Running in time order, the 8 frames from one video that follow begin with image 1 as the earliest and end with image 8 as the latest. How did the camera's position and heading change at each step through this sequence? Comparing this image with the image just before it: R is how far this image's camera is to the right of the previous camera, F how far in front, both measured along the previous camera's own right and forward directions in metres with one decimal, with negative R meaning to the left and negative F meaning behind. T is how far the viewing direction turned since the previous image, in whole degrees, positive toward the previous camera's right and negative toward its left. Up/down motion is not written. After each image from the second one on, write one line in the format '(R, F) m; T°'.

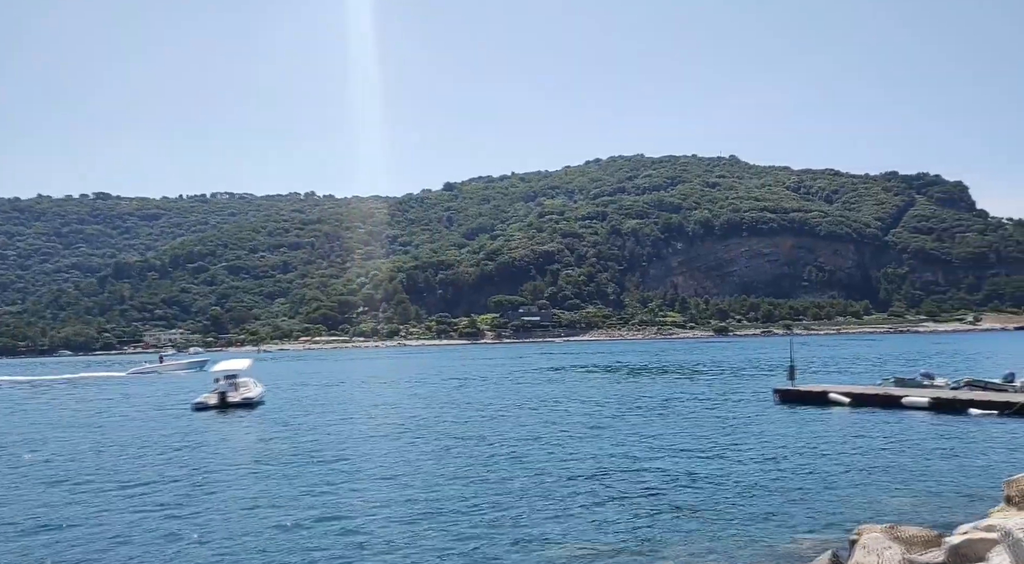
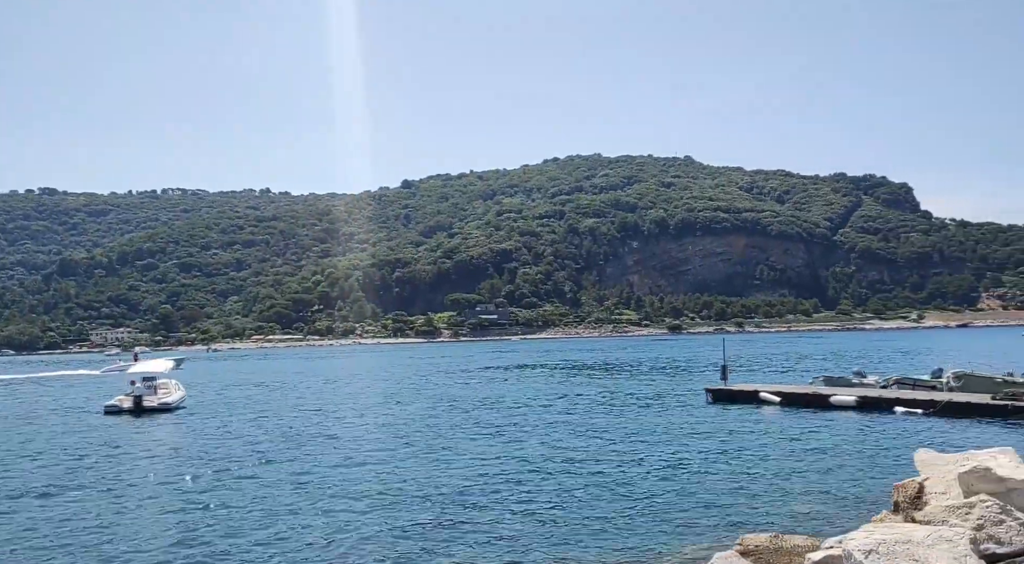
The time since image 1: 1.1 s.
(+0.8, -0.3) m; +3°
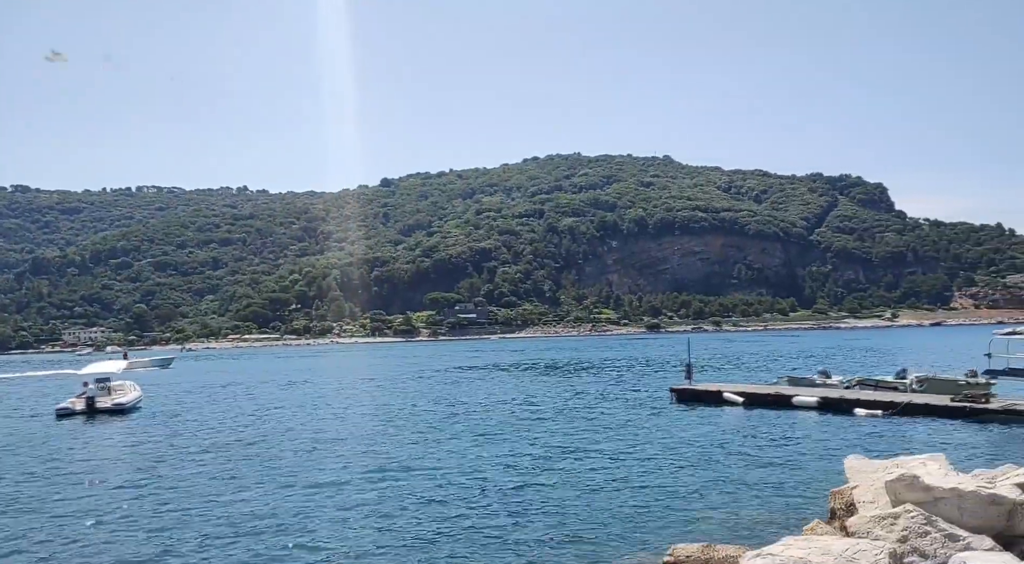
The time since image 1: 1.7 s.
(+0.6, +0.1) m; +1°
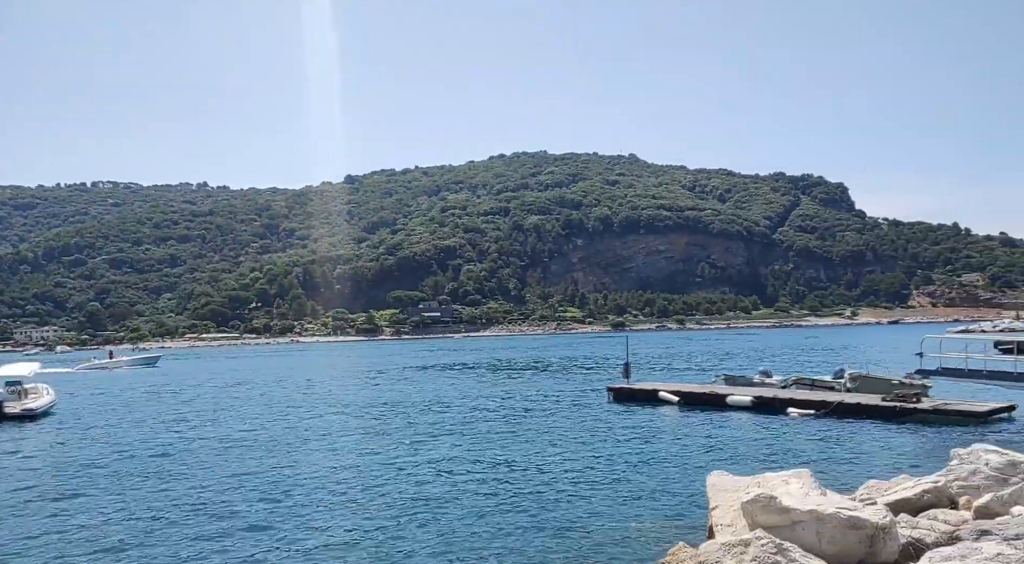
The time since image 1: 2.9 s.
(+1.4, +0.6) m; +2°
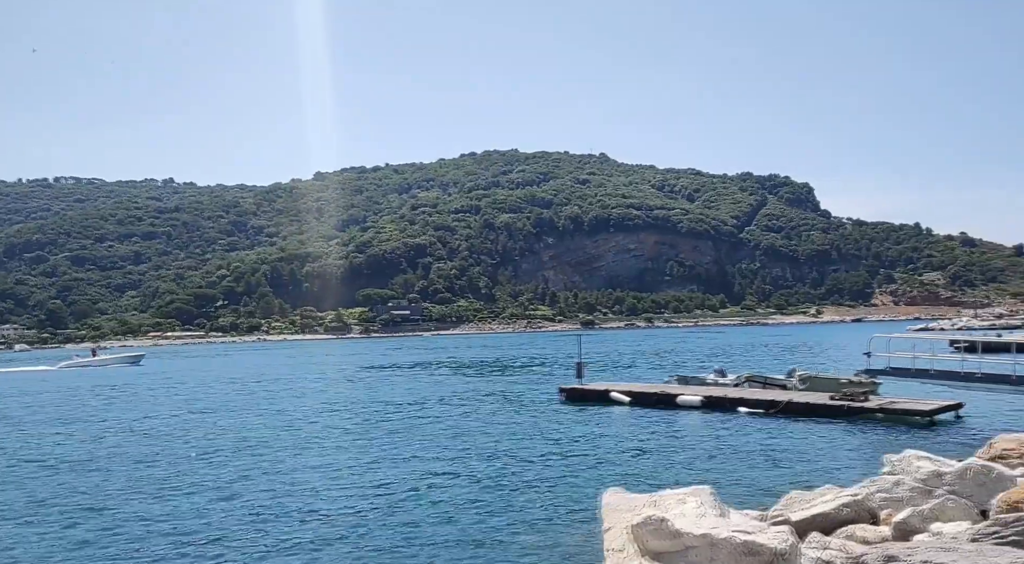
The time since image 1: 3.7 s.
(+0.8, 0.0) m; +2°
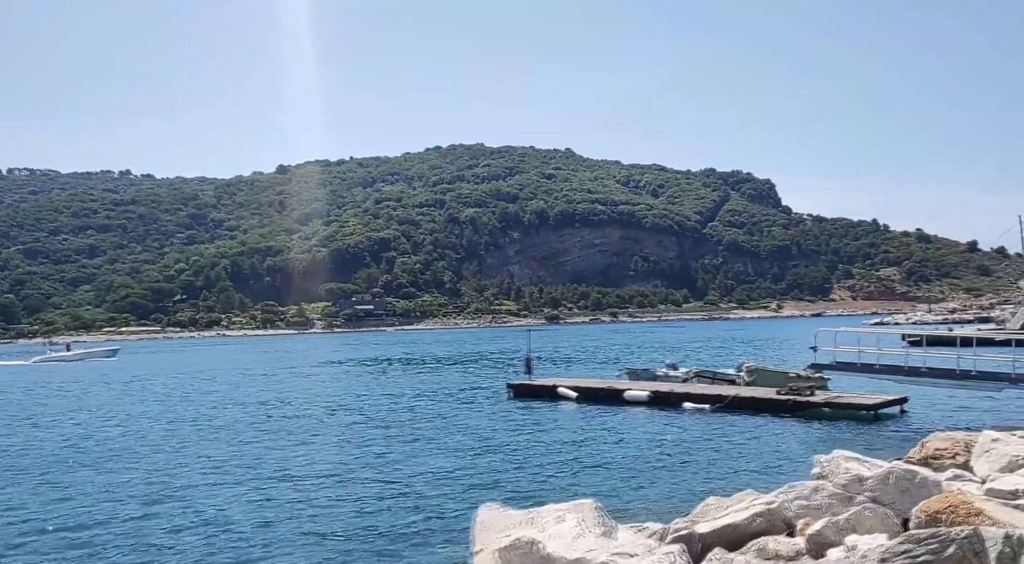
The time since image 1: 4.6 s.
(+0.8, +0.4) m; +2°
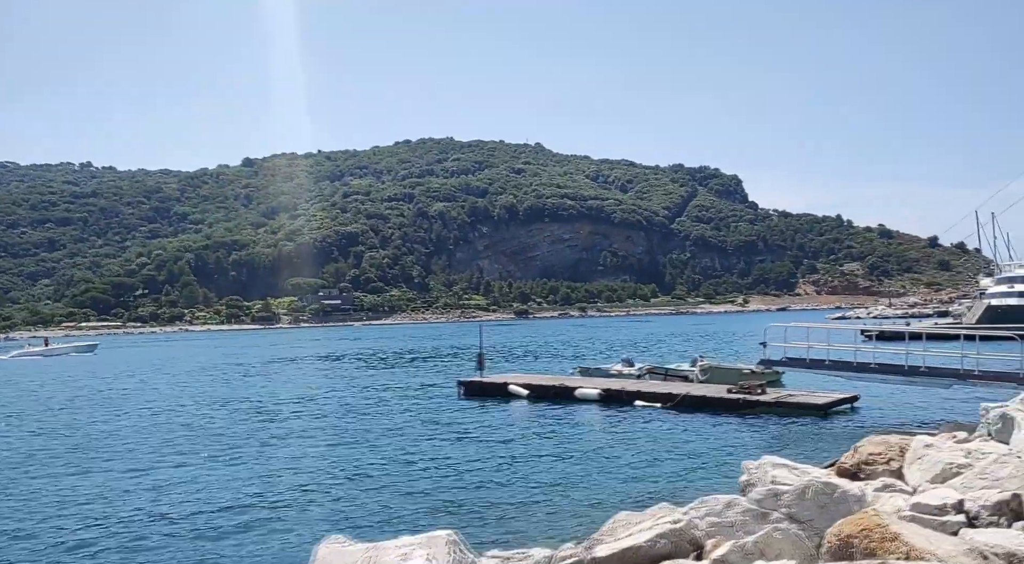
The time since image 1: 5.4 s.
(+0.8, +0.5) m; +2°
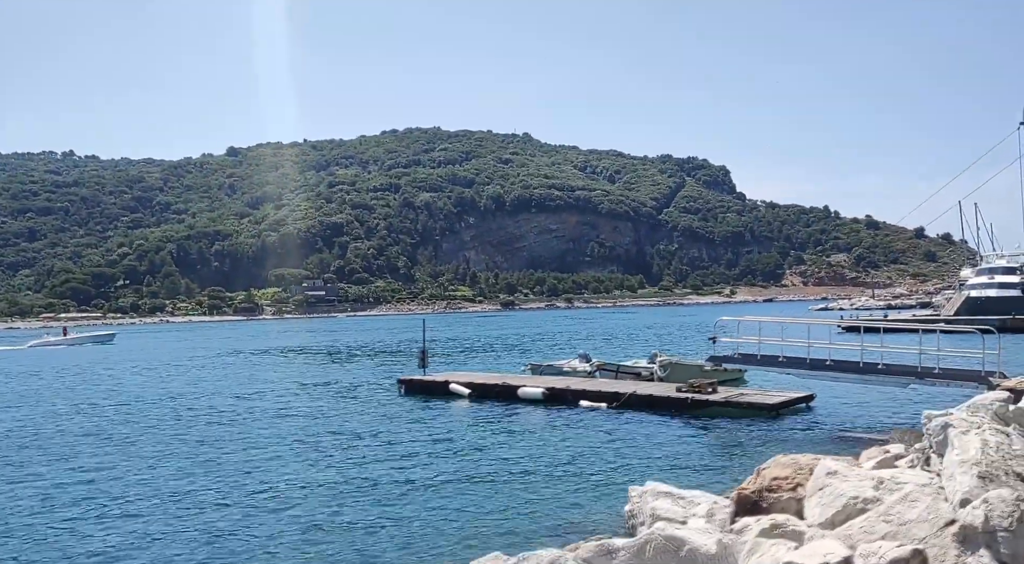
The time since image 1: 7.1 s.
(+1.8, +1.4) m; 0°
